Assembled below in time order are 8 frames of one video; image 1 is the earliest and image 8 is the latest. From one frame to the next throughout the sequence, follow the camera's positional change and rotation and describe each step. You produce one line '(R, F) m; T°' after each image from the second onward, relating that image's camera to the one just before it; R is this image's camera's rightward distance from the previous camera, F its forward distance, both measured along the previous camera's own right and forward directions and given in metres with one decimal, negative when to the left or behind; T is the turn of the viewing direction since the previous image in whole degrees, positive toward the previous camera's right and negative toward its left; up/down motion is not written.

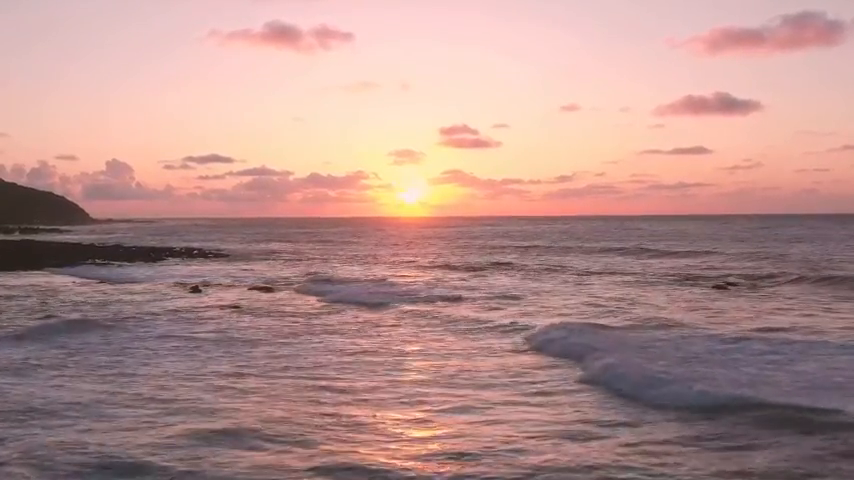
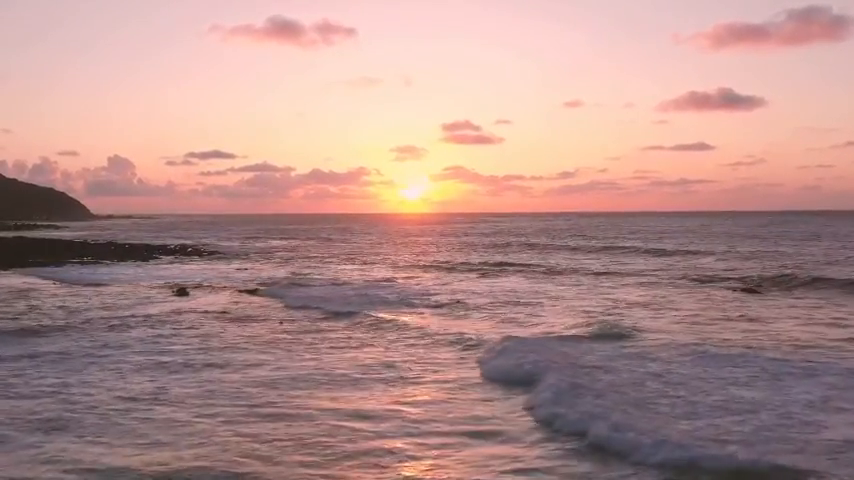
(0.0, +2.1) m; 0°
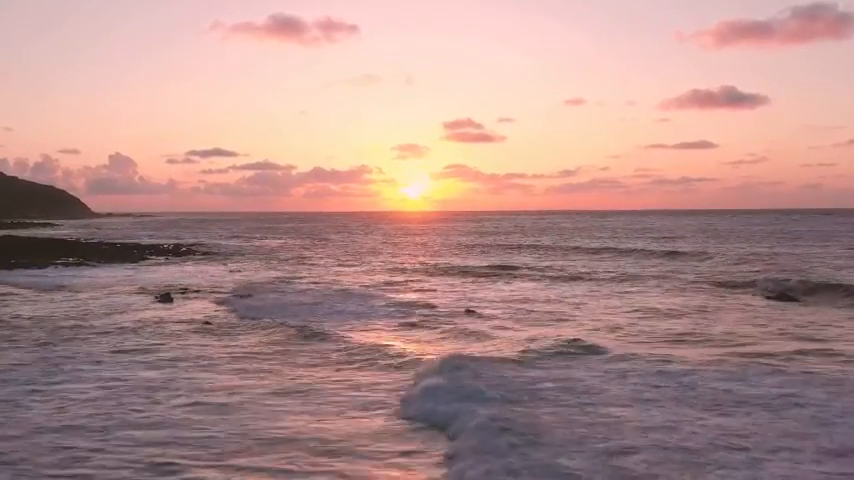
(0.0, +2.2) m; 0°
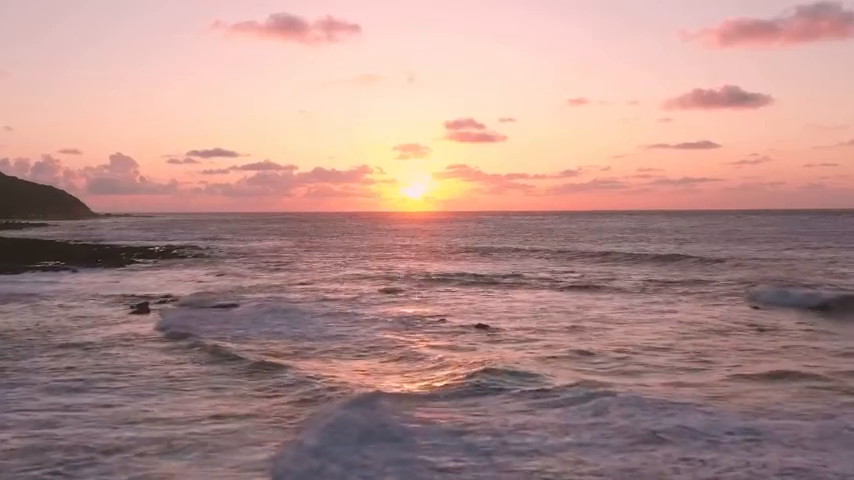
(0.0, +2.7) m; 0°
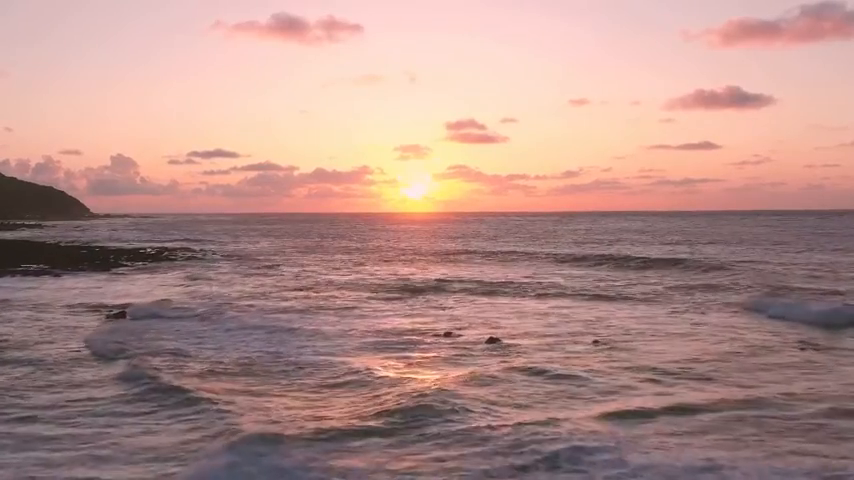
(-0.1, +2.3) m; 0°
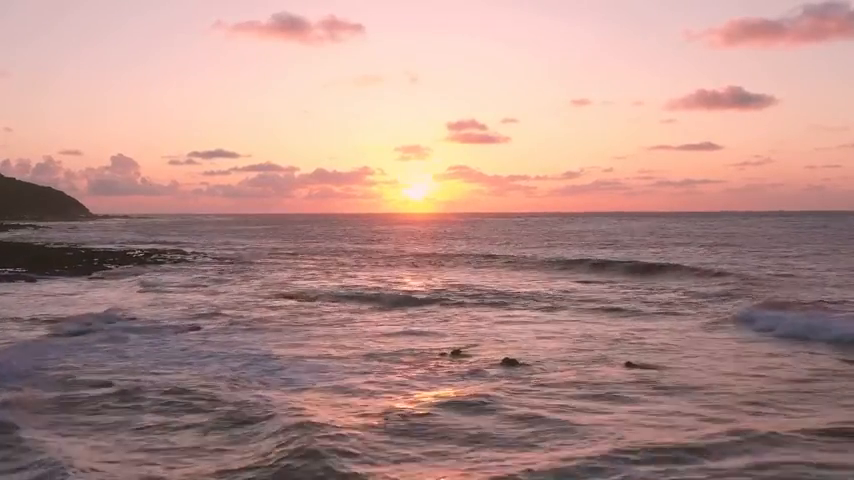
(-0.1, +2.7) m; 0°
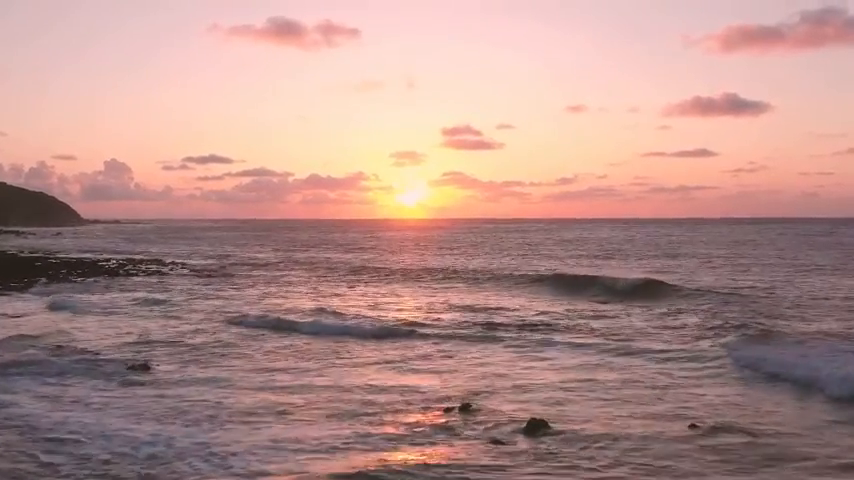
(-0.1, +4.1) m; 0°
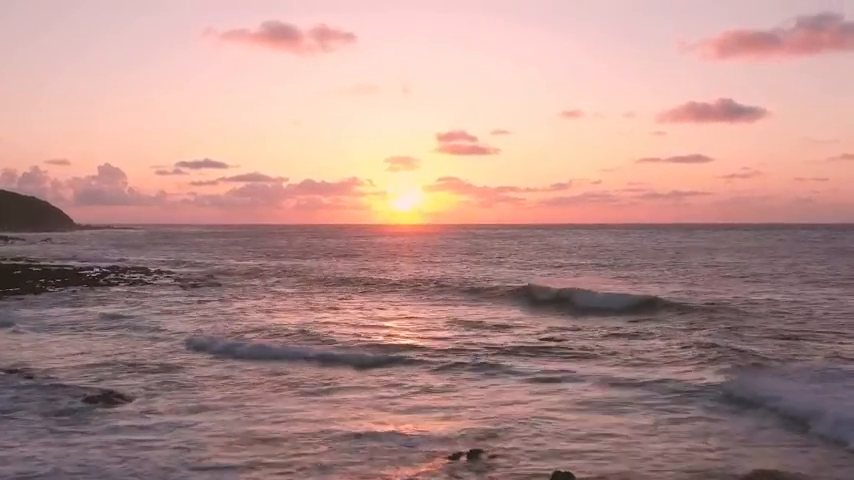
(-0.1, +2.2) m; 0°
